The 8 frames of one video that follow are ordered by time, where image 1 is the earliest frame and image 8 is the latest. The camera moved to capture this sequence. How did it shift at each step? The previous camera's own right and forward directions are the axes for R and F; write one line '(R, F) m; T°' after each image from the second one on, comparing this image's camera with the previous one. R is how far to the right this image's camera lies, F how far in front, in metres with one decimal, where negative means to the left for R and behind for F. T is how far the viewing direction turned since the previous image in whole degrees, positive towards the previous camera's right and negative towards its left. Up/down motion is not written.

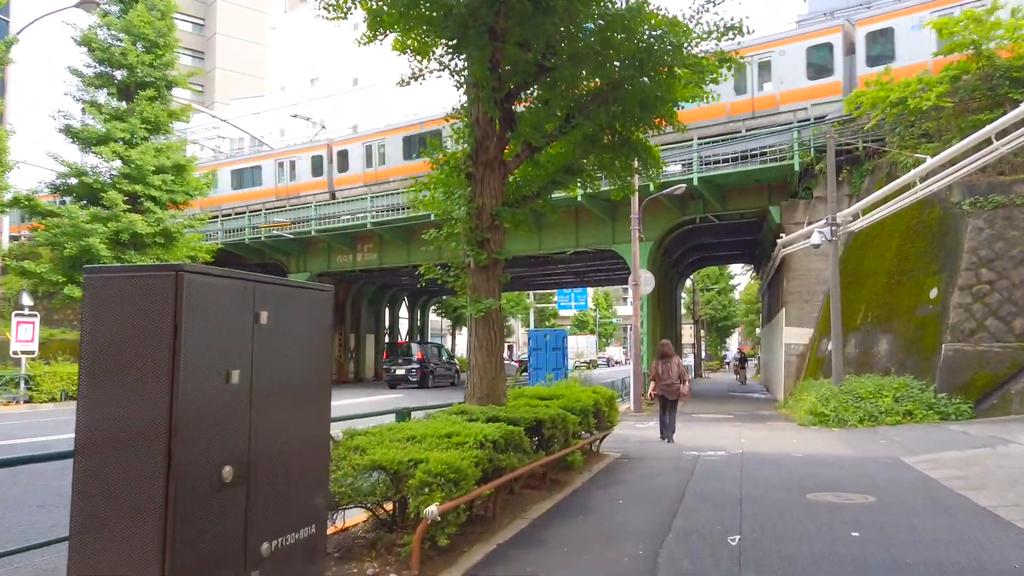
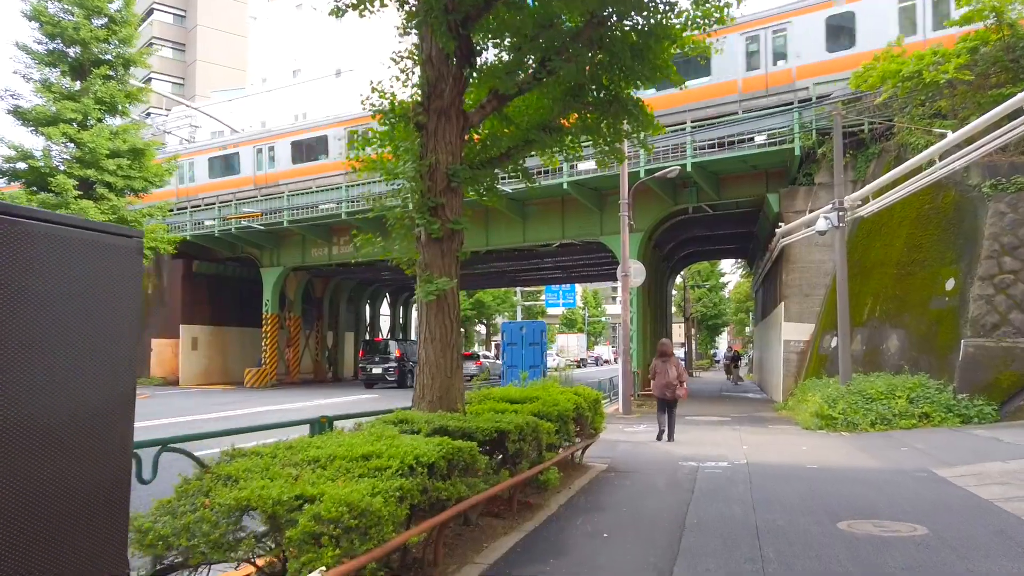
(+0.3, +1.5) m; +1°
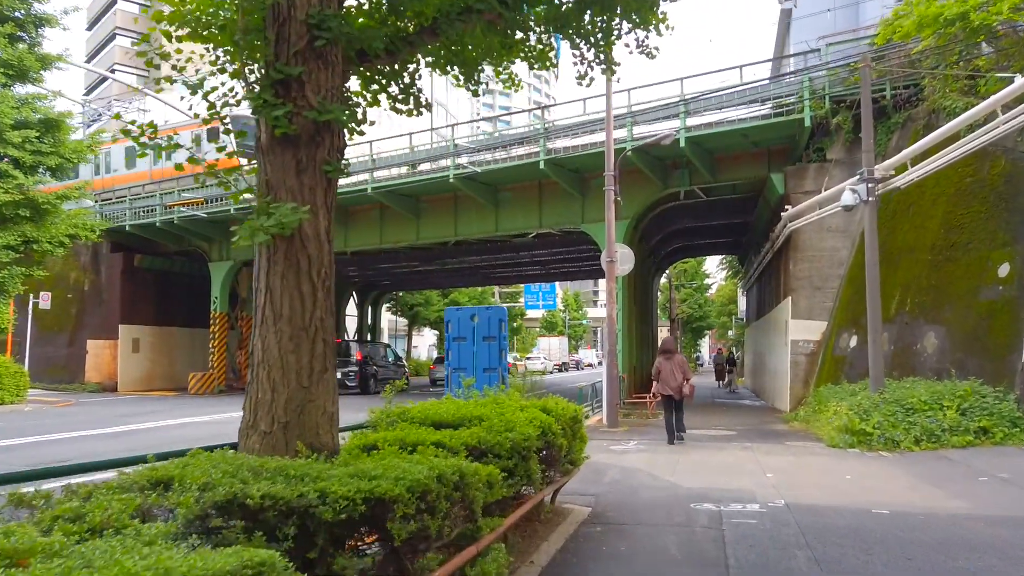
(+0.3, +2.8) m; +1°
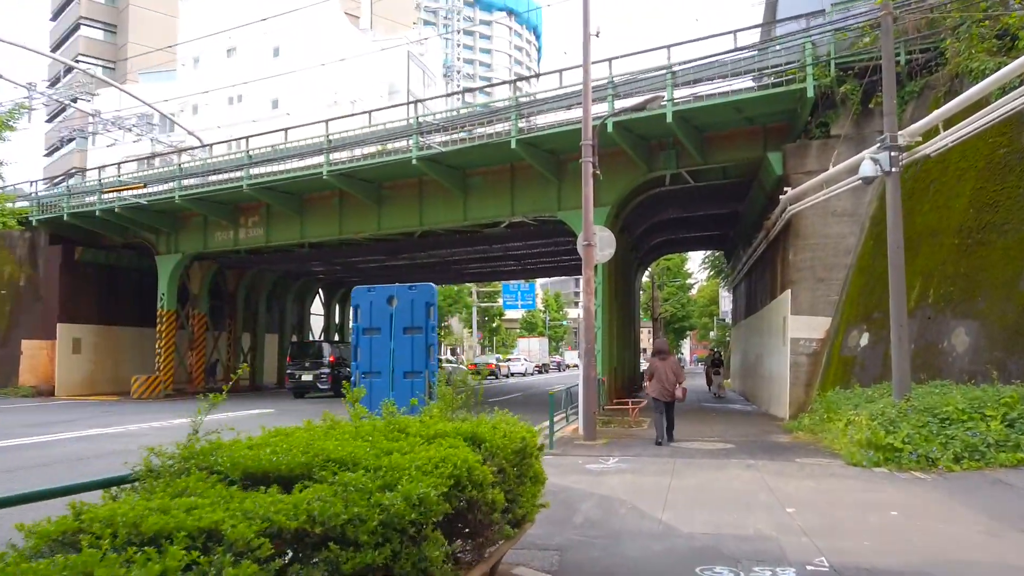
(+0.3, +2.1) m; +1°
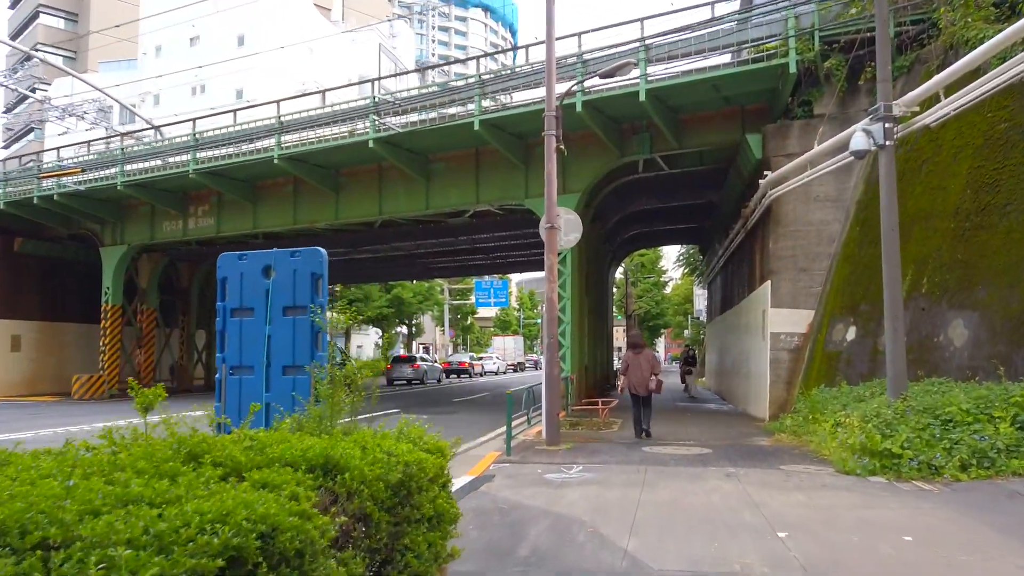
(+0.3, +1.2) m; +2°
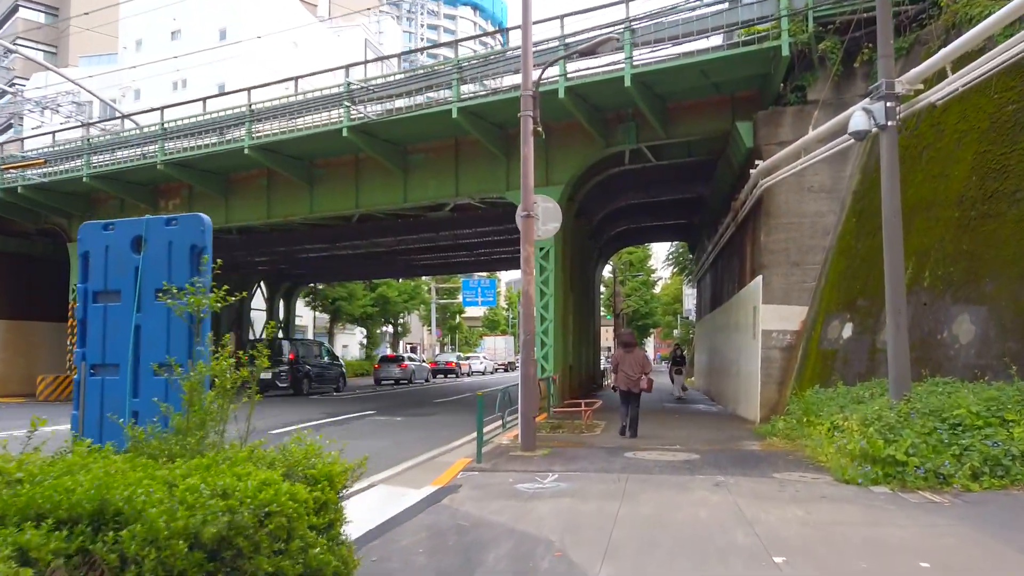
(+0.2, +0.8) m; +1°
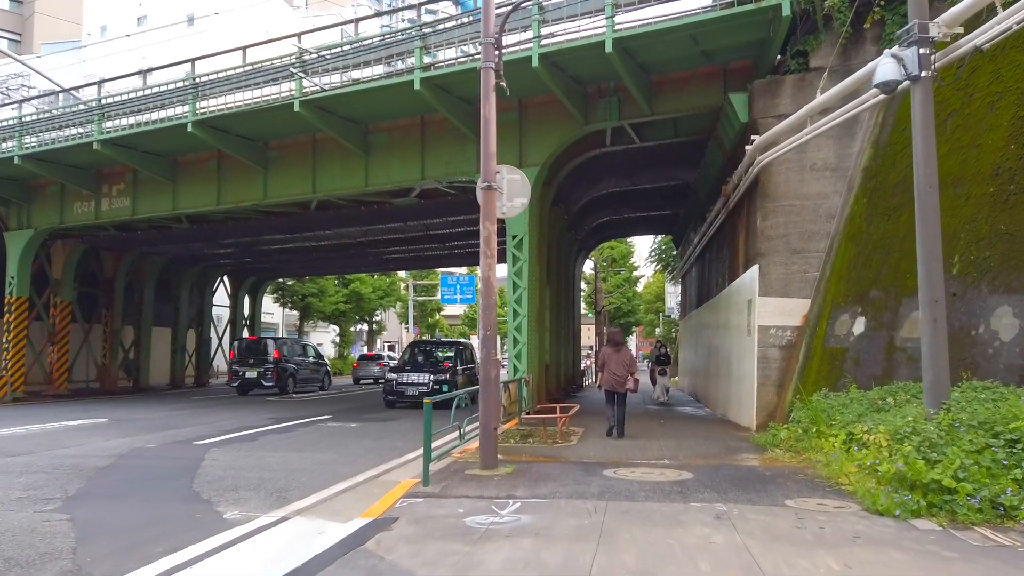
(+0.3, +1.6) m; +1°
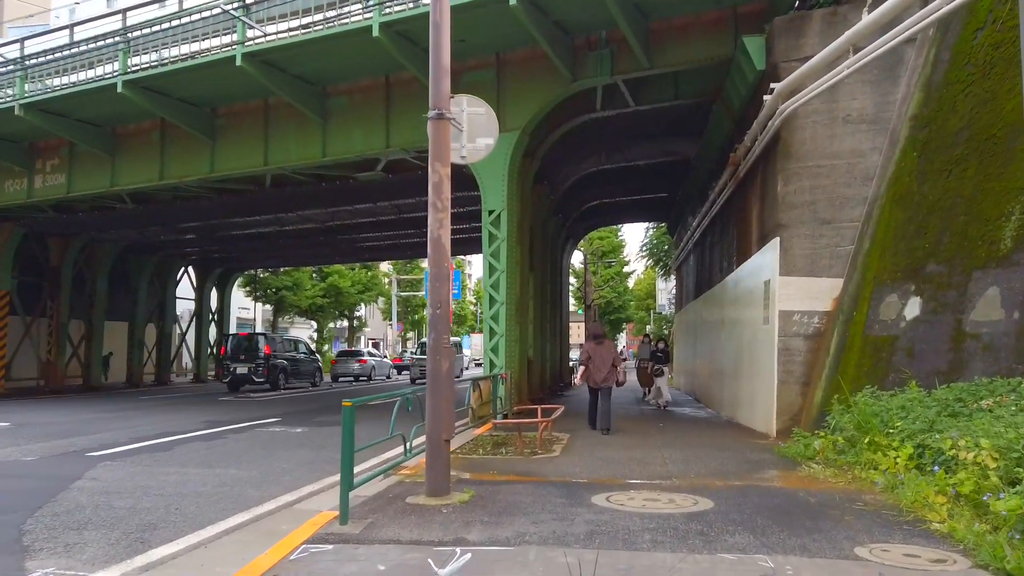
(+0.3, +2.1) m; +1°
